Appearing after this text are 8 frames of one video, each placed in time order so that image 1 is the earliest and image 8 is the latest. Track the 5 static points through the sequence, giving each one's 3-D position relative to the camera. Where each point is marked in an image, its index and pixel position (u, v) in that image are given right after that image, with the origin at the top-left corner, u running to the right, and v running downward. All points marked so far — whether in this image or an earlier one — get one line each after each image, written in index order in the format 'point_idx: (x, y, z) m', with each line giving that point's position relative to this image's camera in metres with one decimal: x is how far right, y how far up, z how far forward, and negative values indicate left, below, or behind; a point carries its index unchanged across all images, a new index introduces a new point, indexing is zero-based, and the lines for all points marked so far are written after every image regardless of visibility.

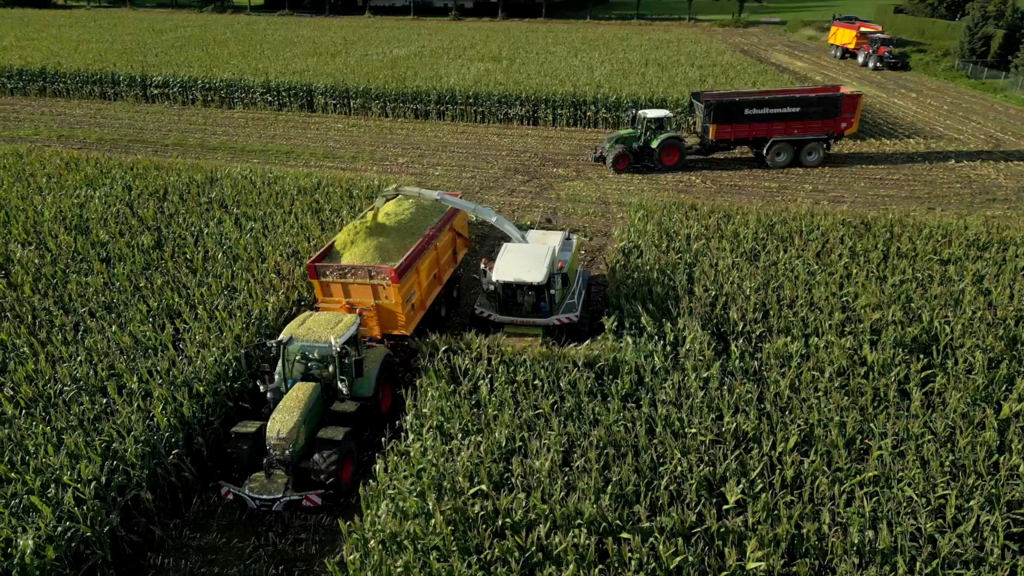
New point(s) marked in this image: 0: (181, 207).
0: (-6.6, +1.6, +14.5) m
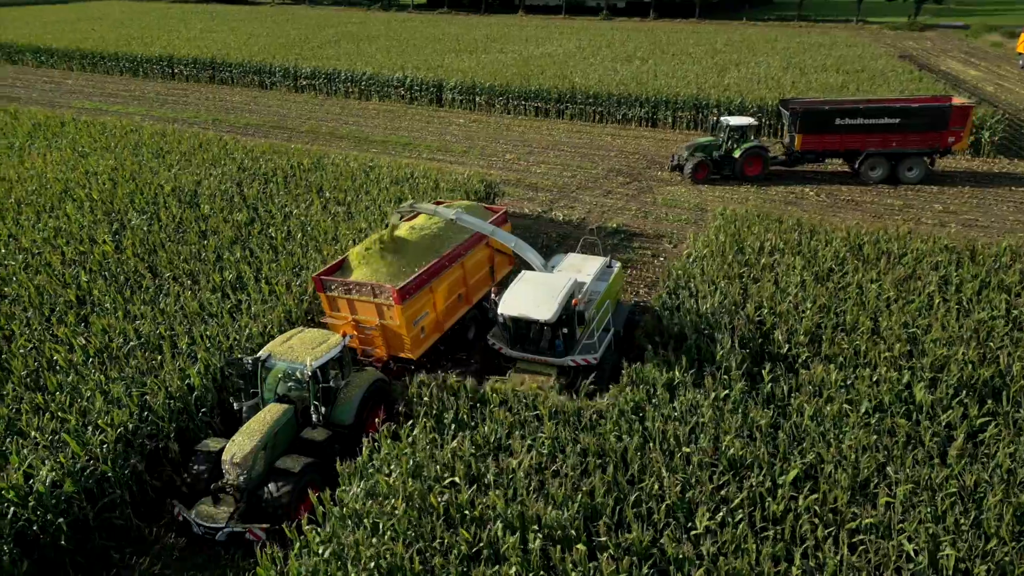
0: (-4.9, +2.1, +15.6) m
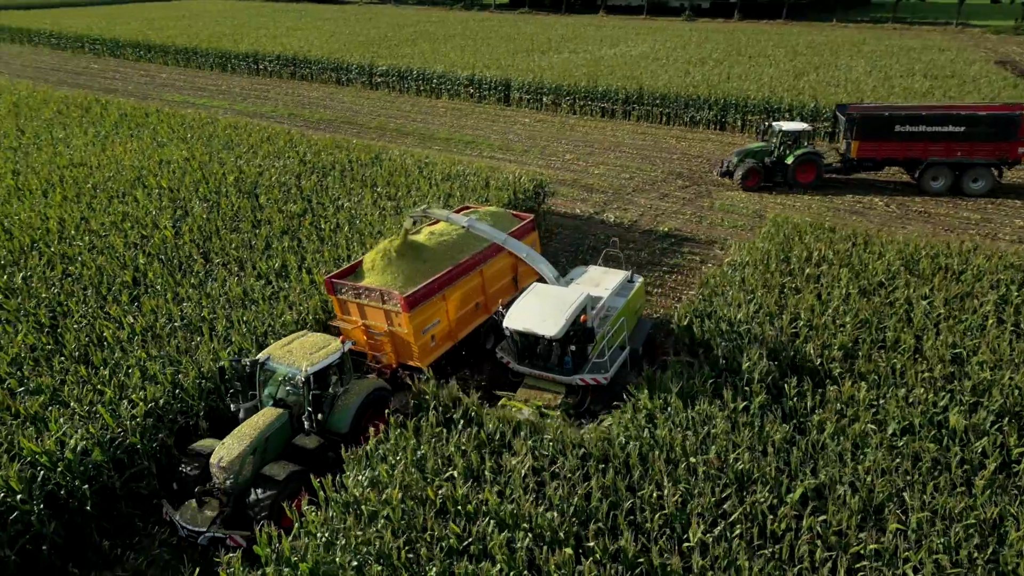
0: (-3.9, +2.3, +16.1) m
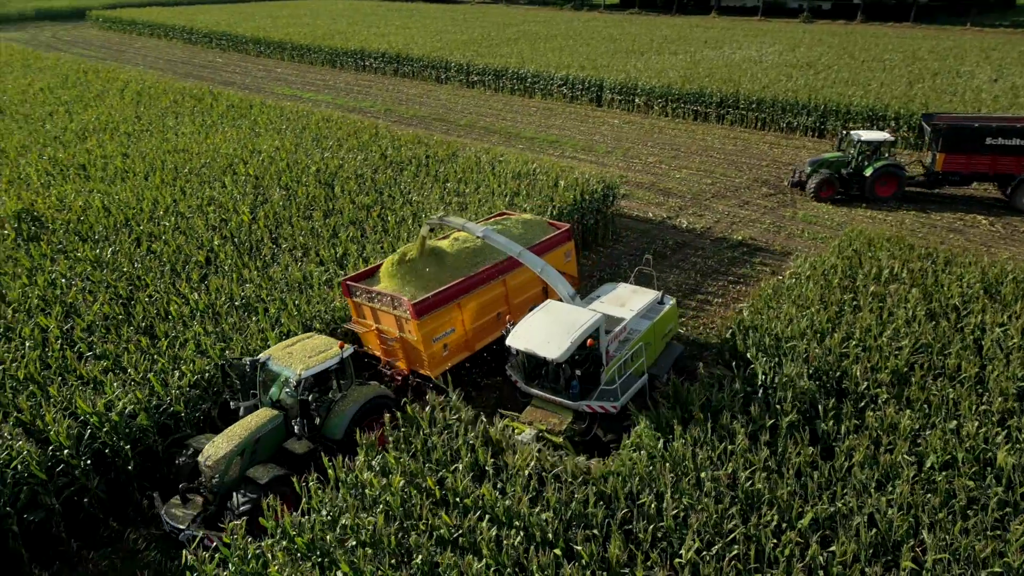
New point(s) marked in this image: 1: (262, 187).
0: (-2.3, +2.5, +16.5) m
1: (-5.4, +2.2, +15.6) m
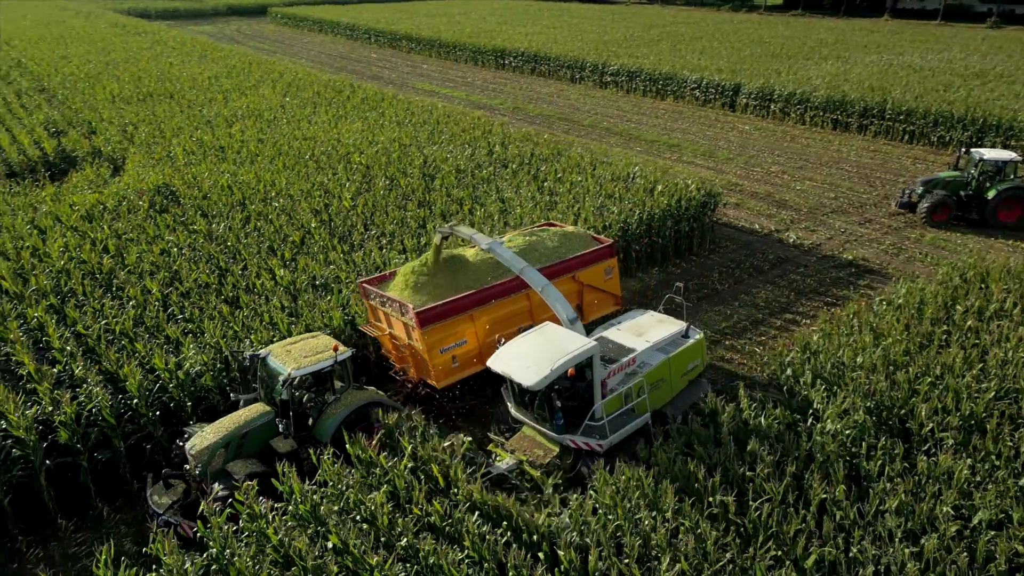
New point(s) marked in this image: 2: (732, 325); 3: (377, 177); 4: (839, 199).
0: (0.0, +2.7, +16.7) m
1: (-3.2, +2.6, +16.5) m
2: (+3.7, -0.6, +12.2) m
3: (-3.0, +2.5, +16.3) m
4: (+8.6, +2.4, +19.1) m
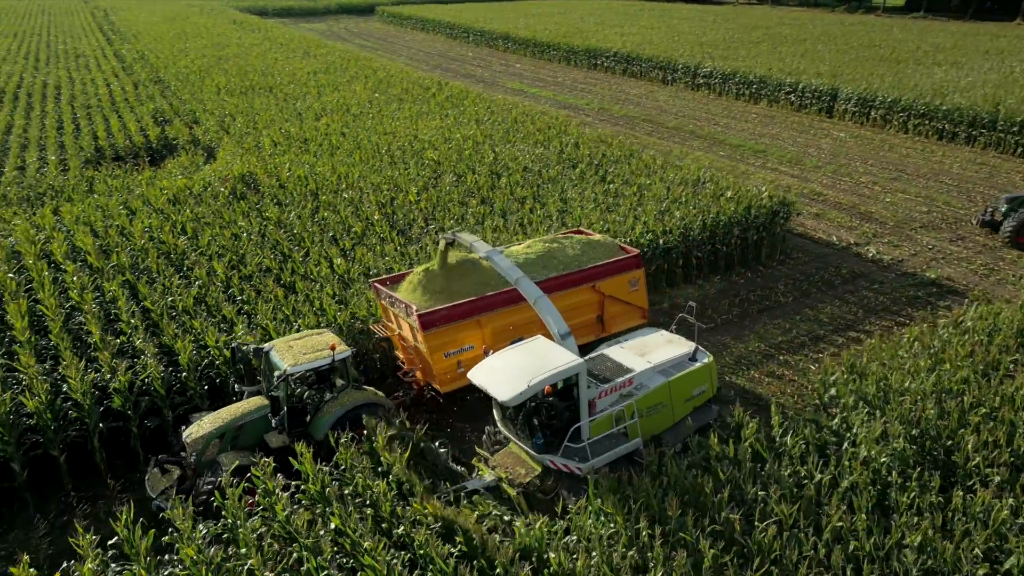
0: (+1.5, +2.6, +16.7) m
1: (-1.7, +2.7, +16.8) m
2: (+4.5, -0.8, +11.7) m
3: (-1.5, +2.6, +16.6) m
4: (+10.3, +1.9, +17.9) m
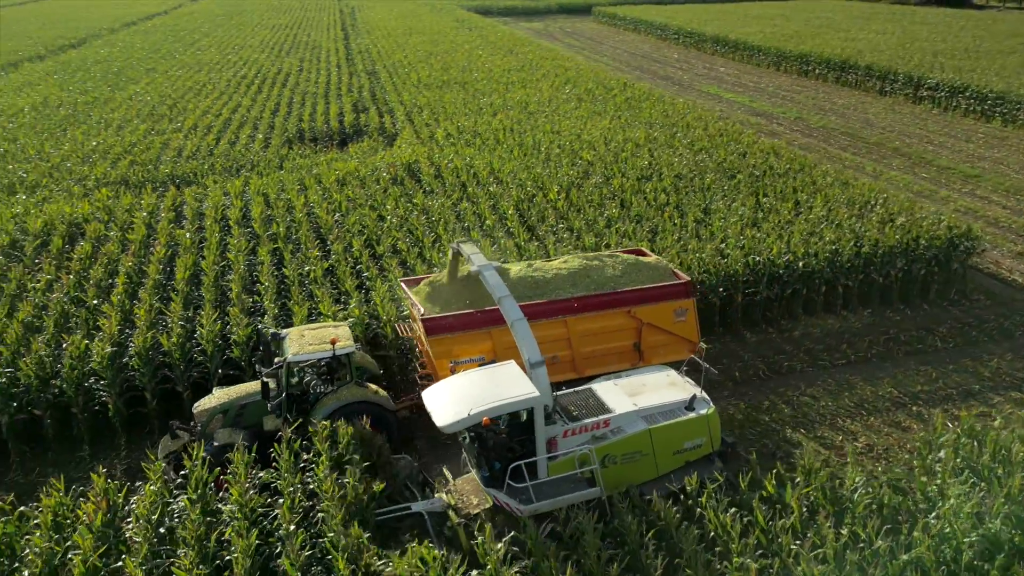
0: (+4.8, +2.3, +15.8) m
1: (+1.8, +2.7, +16.8) m
2: (+5.9, -1.4, +10.3) m
3: (+1.9, +2.6, +16.5) m
4: (+13.5, +0.5, +14.7) m
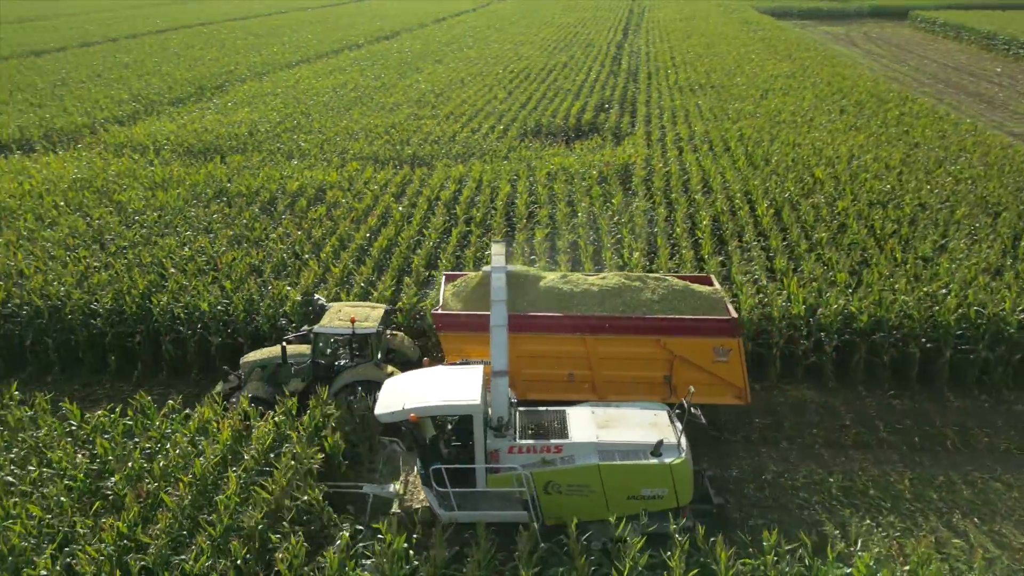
0: (+8.8, +1.2, +13.4) m
1: (+6.4, +2.1, +15.4) m
2: (+7.4, -2.5, +8.0) m
3: (+6.4, +2.0, +15.1) m
4: (+16.3, -1.8, +9.4) m
